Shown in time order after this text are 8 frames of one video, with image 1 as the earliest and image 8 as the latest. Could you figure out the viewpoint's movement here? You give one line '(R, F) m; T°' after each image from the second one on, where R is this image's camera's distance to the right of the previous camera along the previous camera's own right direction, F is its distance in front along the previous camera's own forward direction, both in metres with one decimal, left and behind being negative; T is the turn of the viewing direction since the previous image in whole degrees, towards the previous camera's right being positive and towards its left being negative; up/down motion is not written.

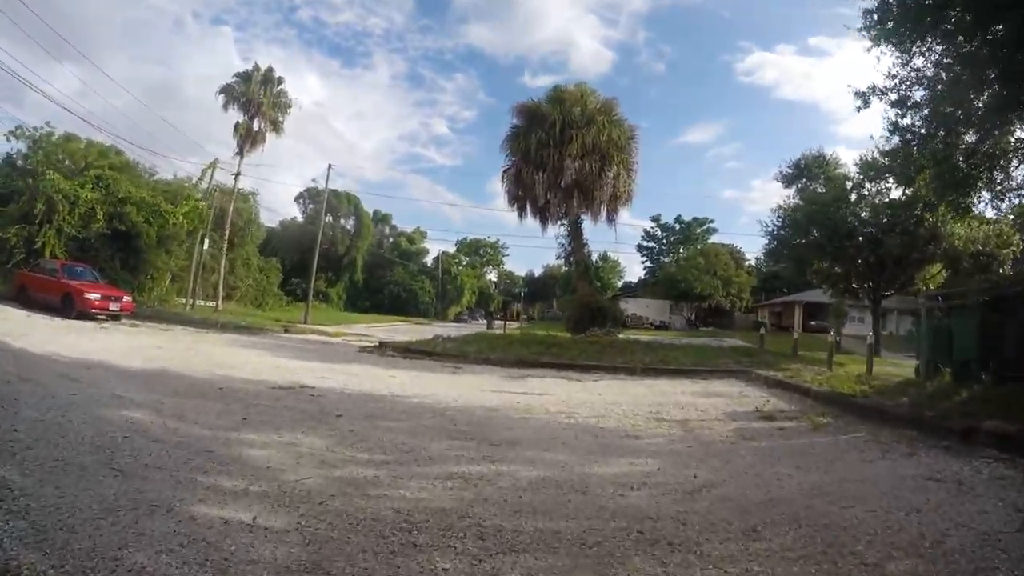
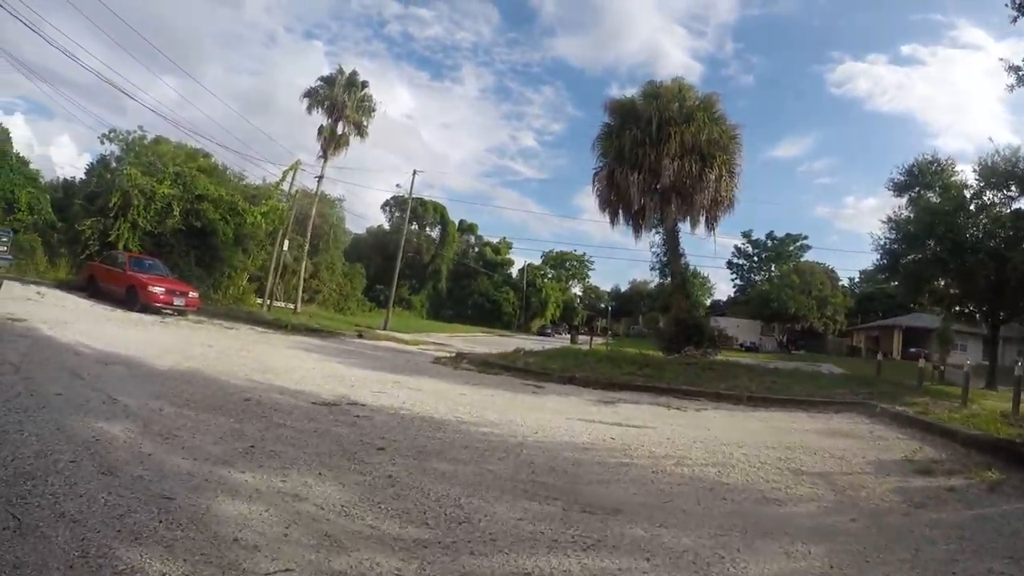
(-0.1, +1.9) m; -6°
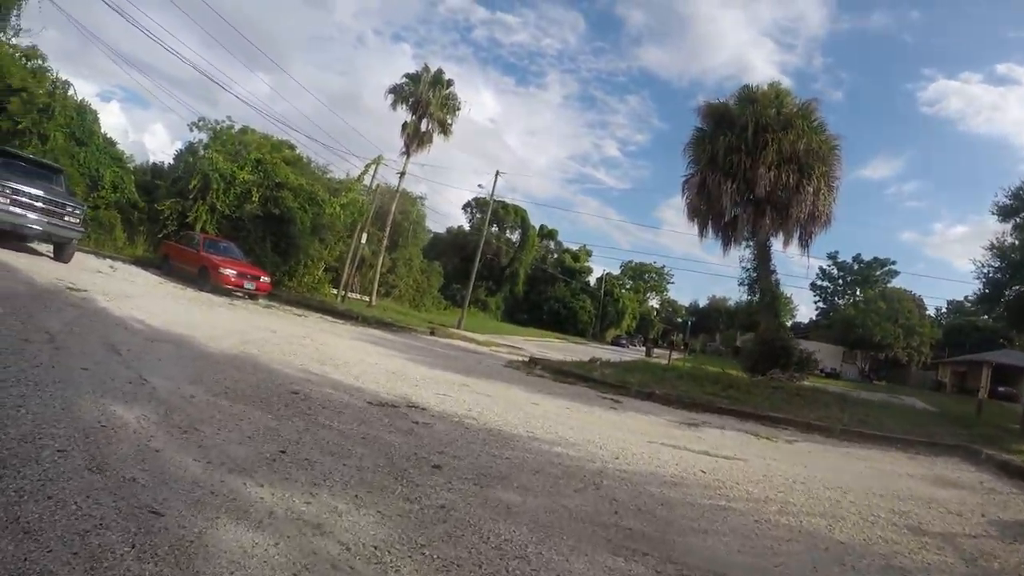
(-0.1, +0.9) m; -5°
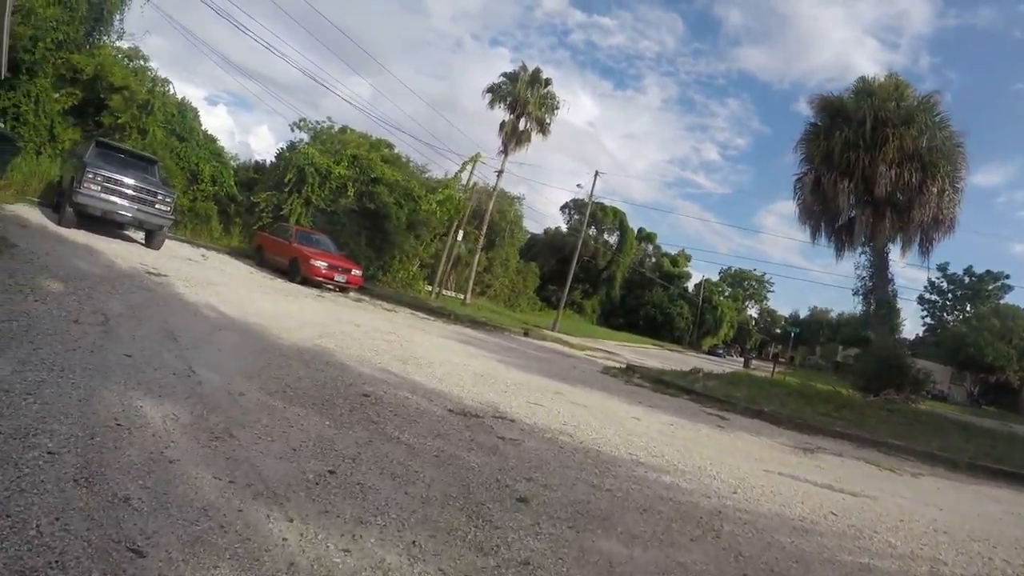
(-0.1, +0.9) m; -7°
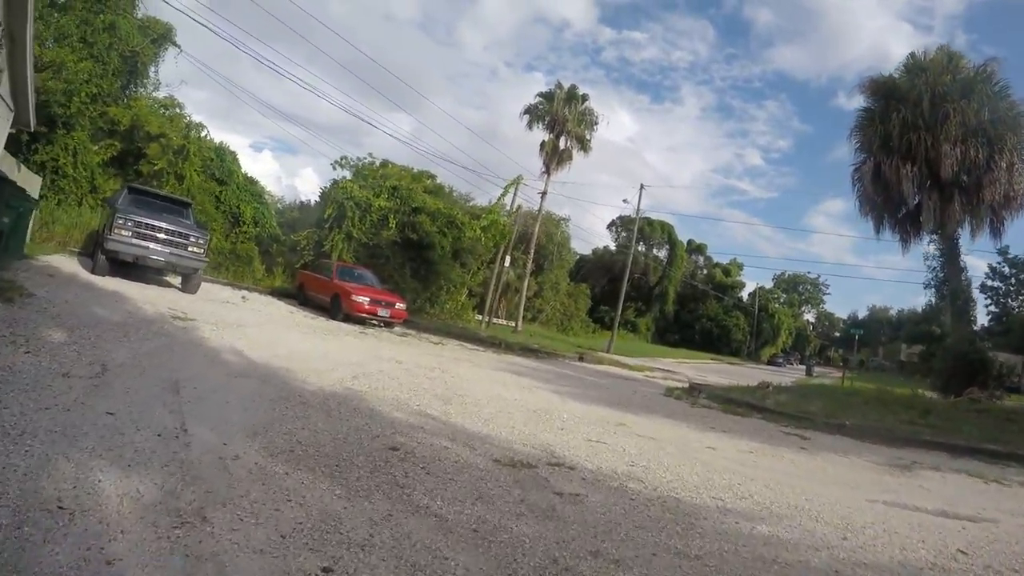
(0.0, +0.9) m; -4°
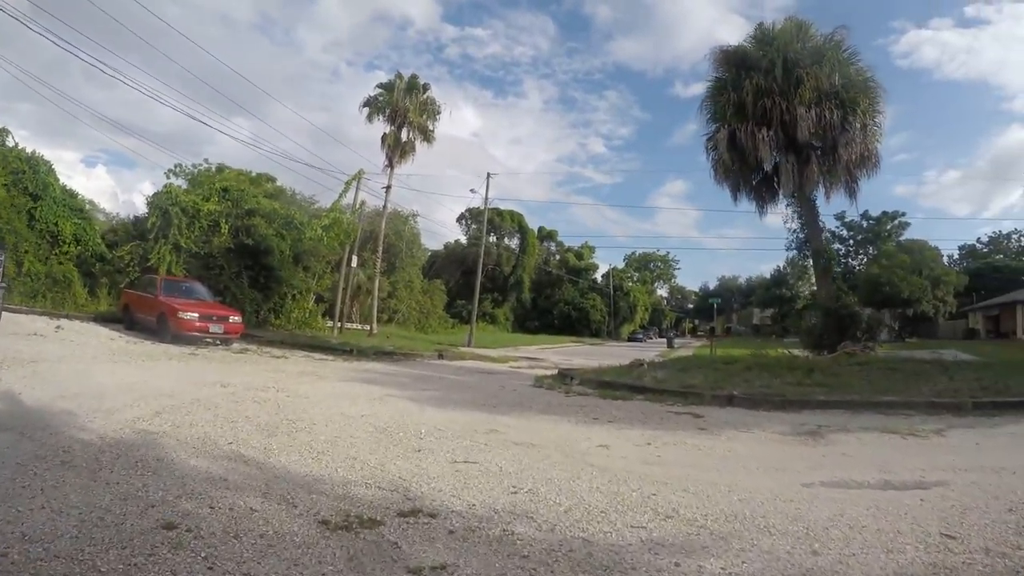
(+0.2, +1.4) m; +10°
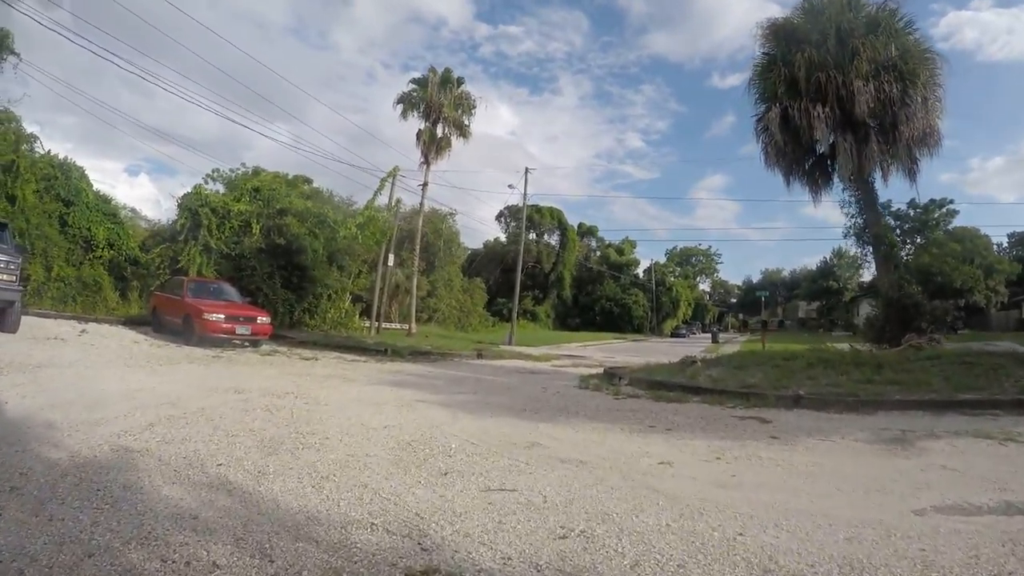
(0.0, +0.9) m; -3°
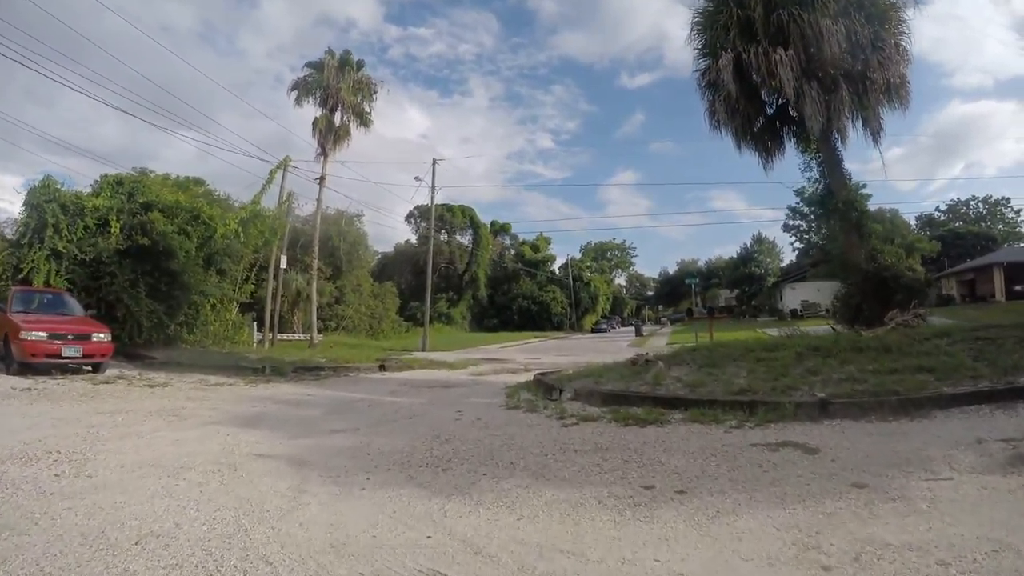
(+0.2, +2.8) m; +6°
